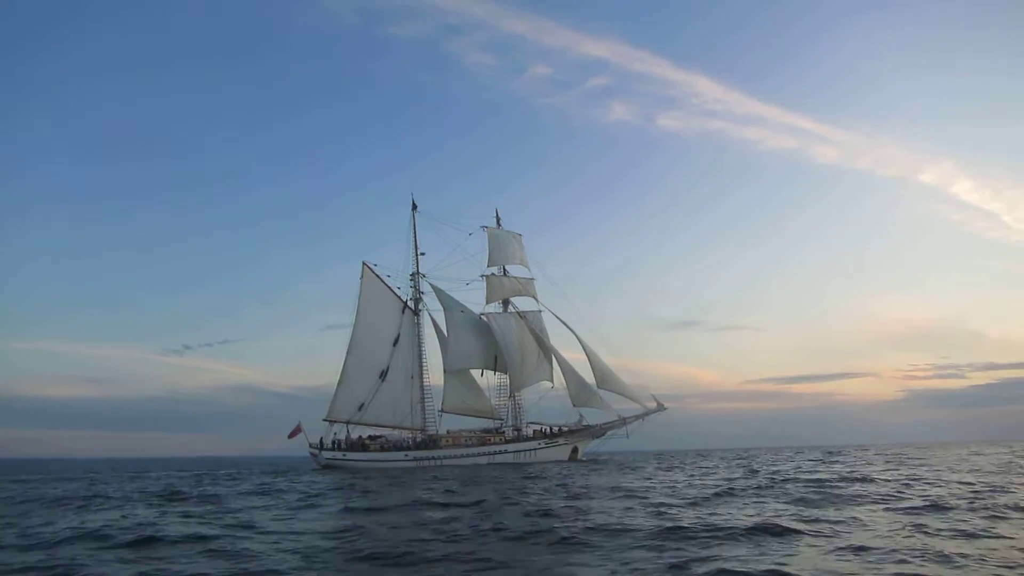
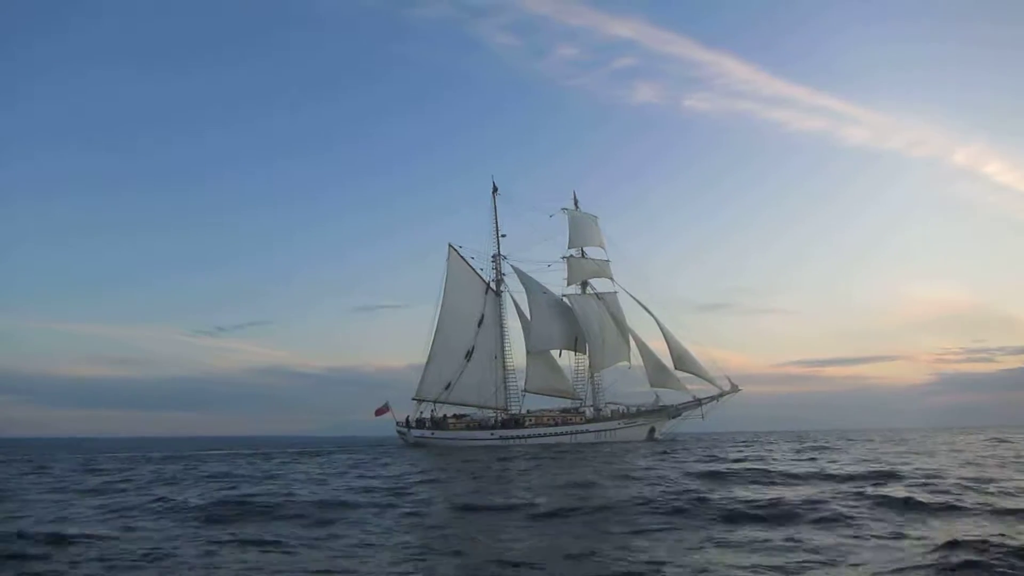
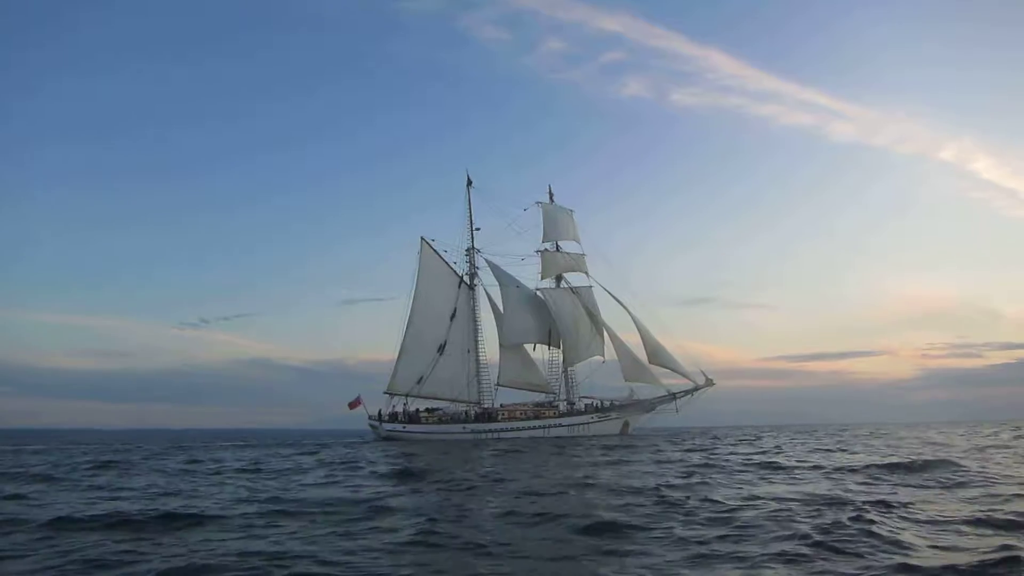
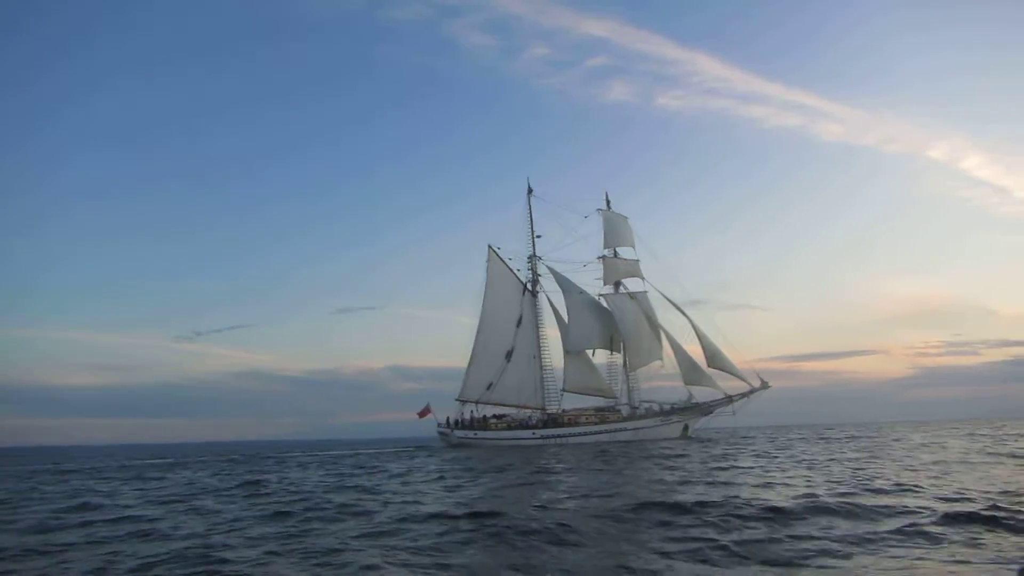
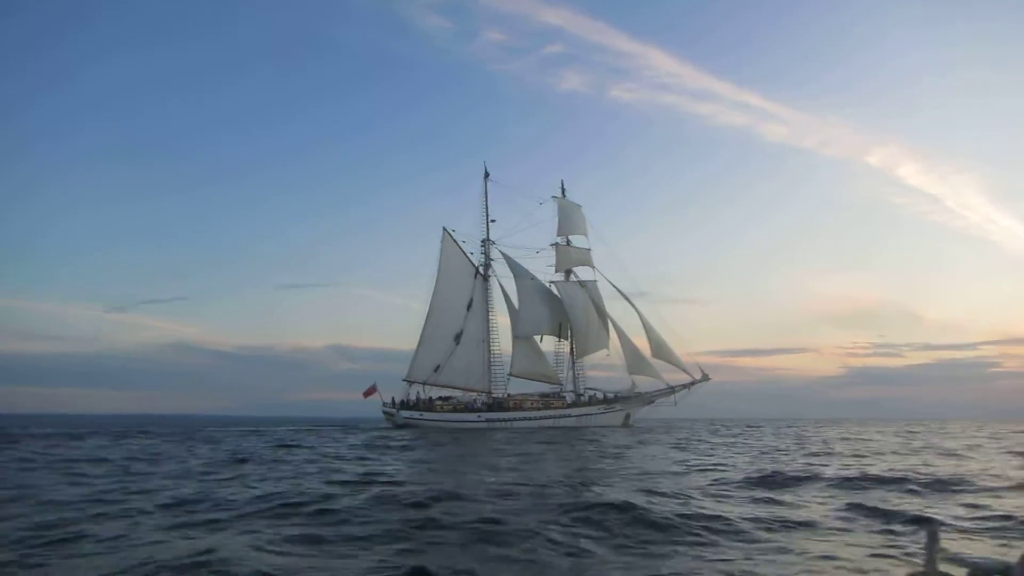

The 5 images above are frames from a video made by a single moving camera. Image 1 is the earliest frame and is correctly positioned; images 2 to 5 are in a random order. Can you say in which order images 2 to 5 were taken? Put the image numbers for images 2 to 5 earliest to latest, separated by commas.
3, 2, 4, 5
